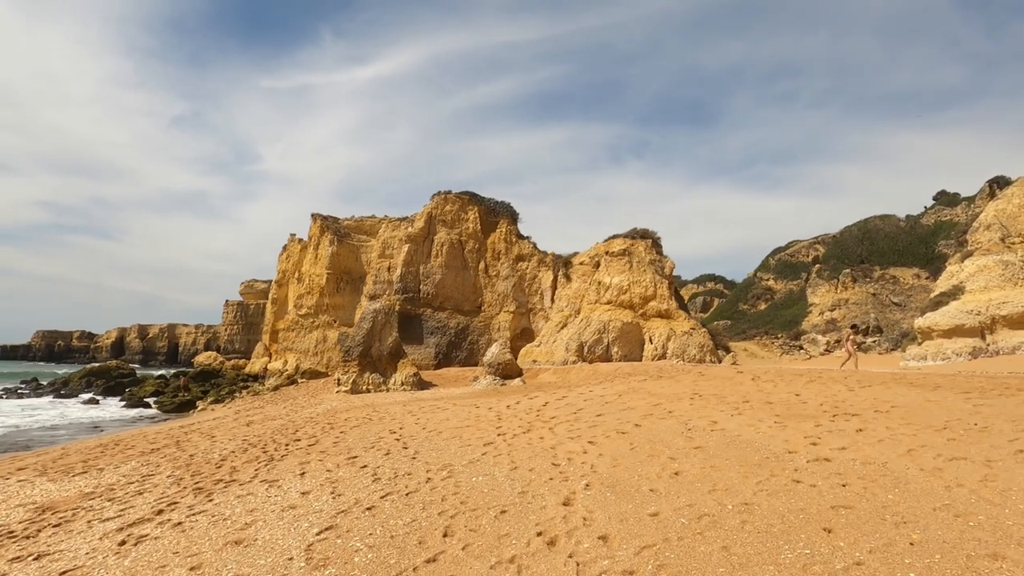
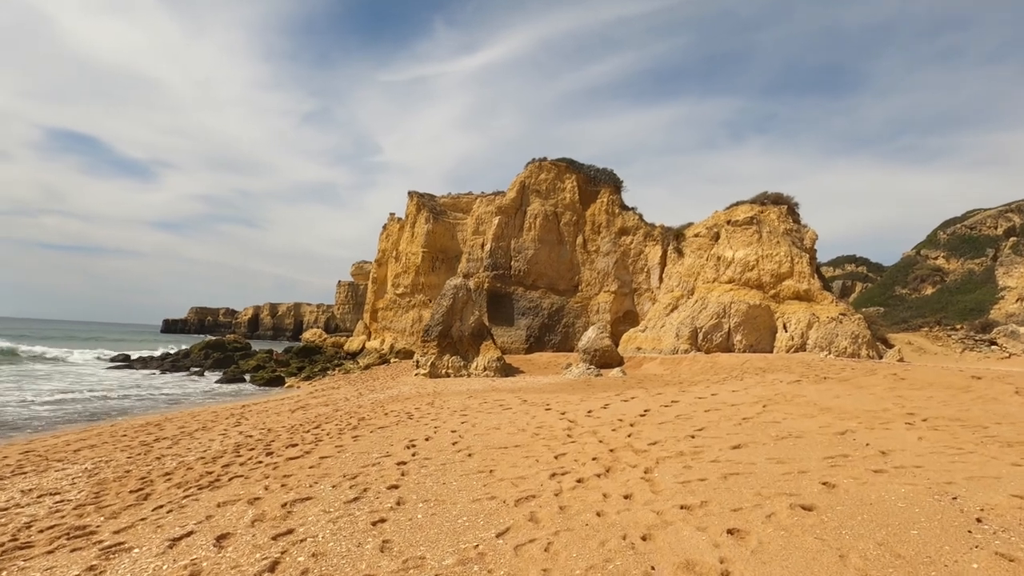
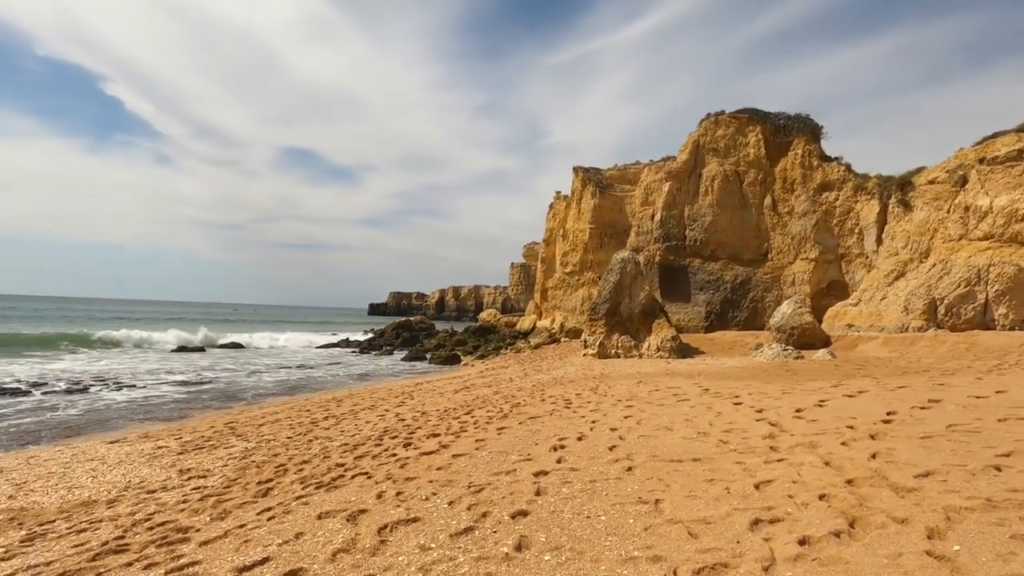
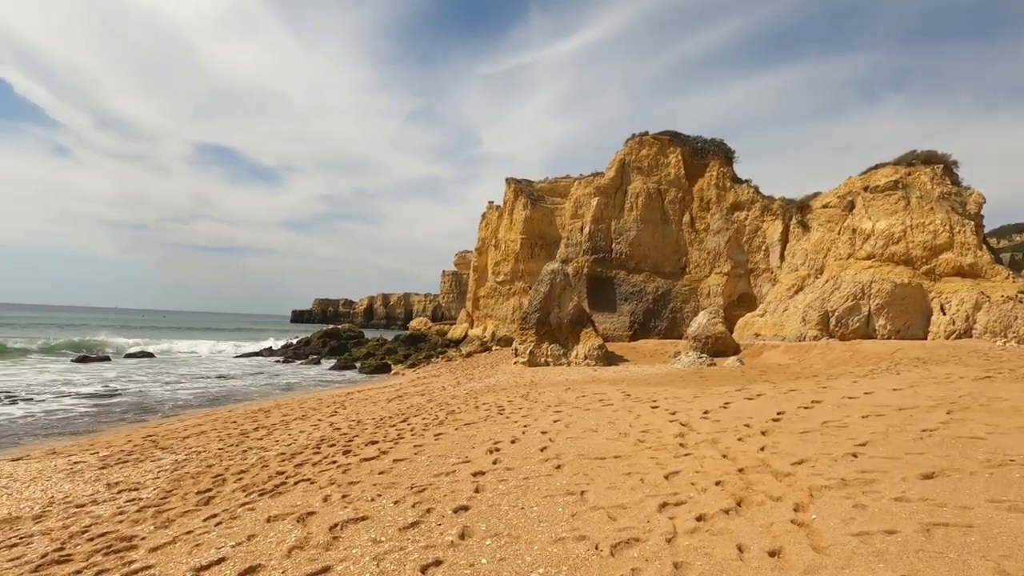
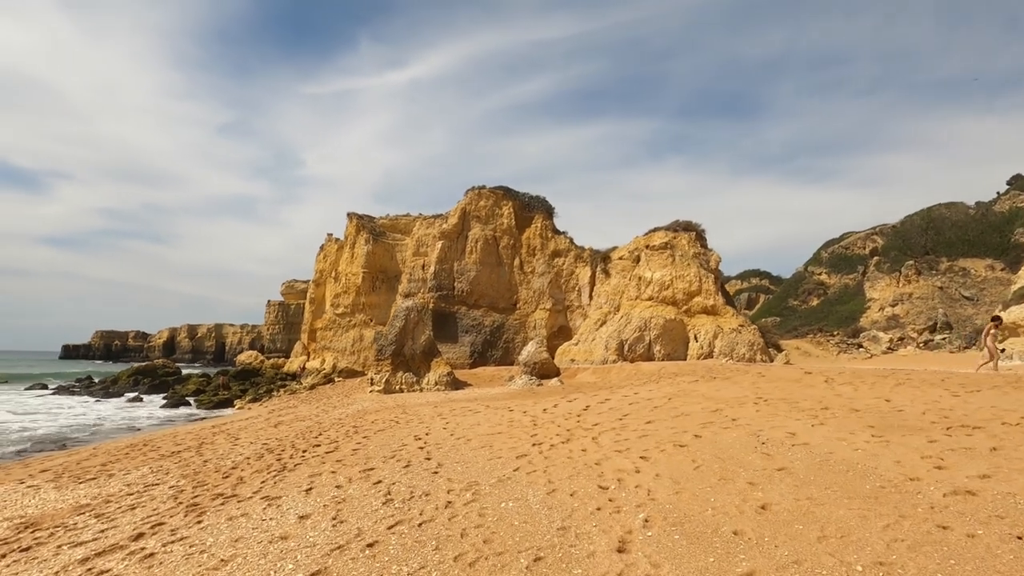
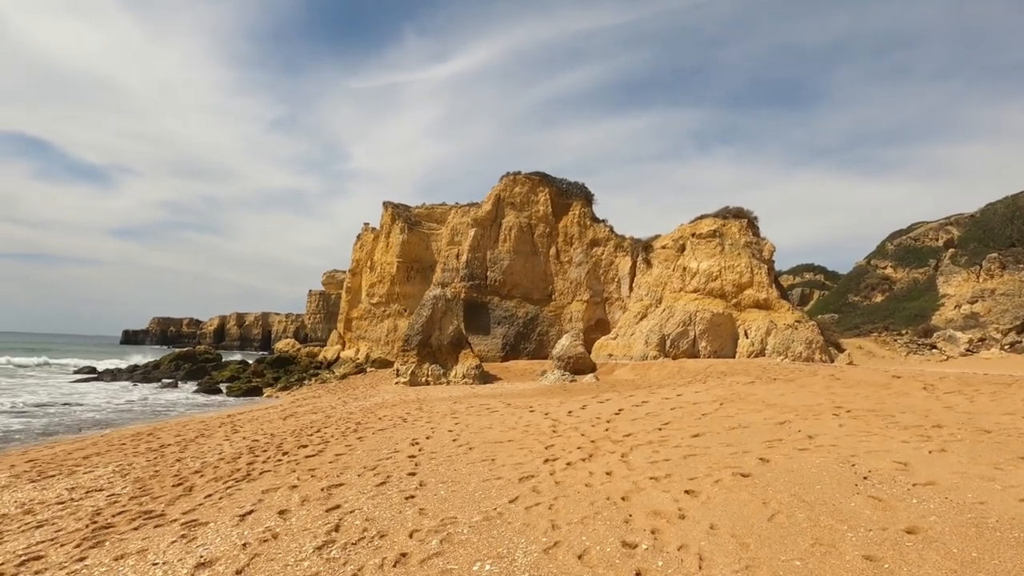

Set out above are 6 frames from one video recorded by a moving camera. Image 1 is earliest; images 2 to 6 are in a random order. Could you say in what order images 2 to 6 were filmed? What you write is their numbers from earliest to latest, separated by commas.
5, 6, 2, 4, 3
